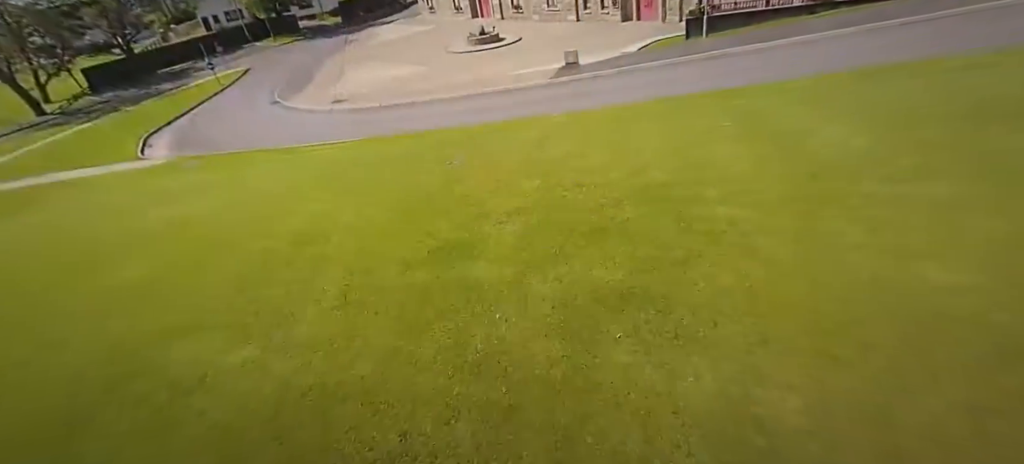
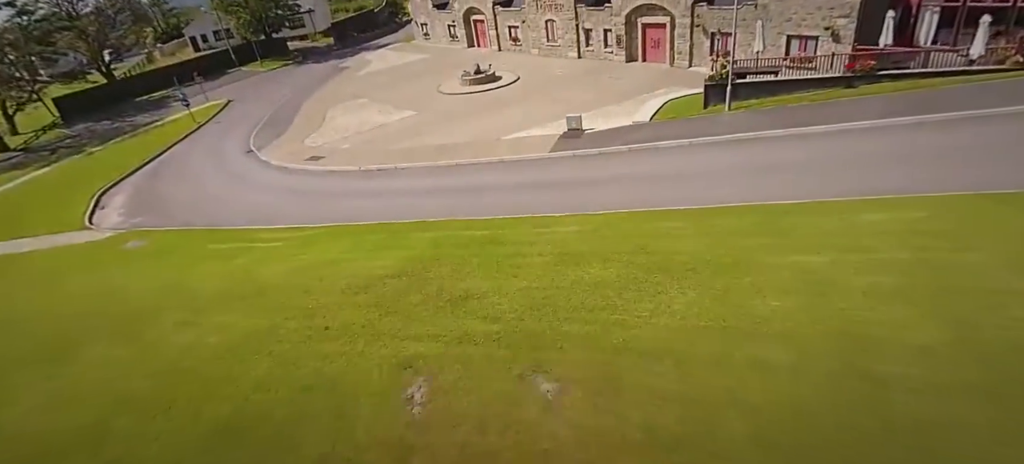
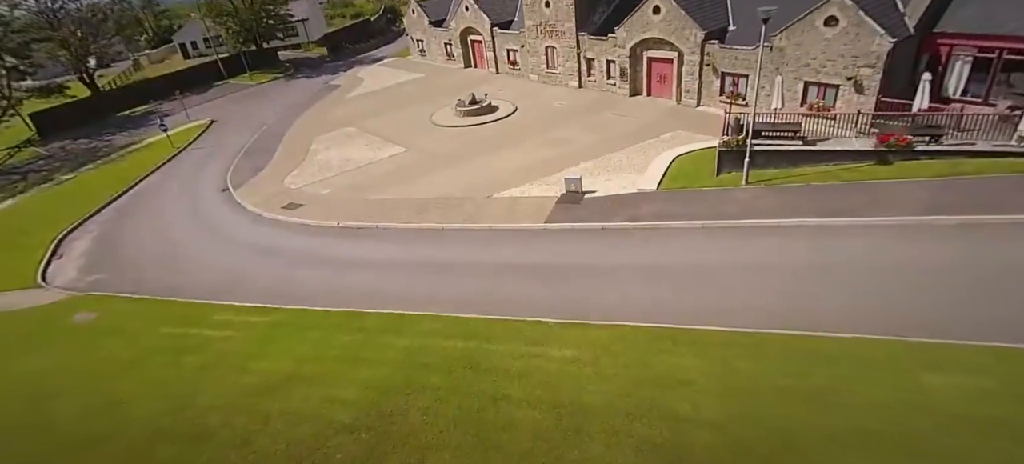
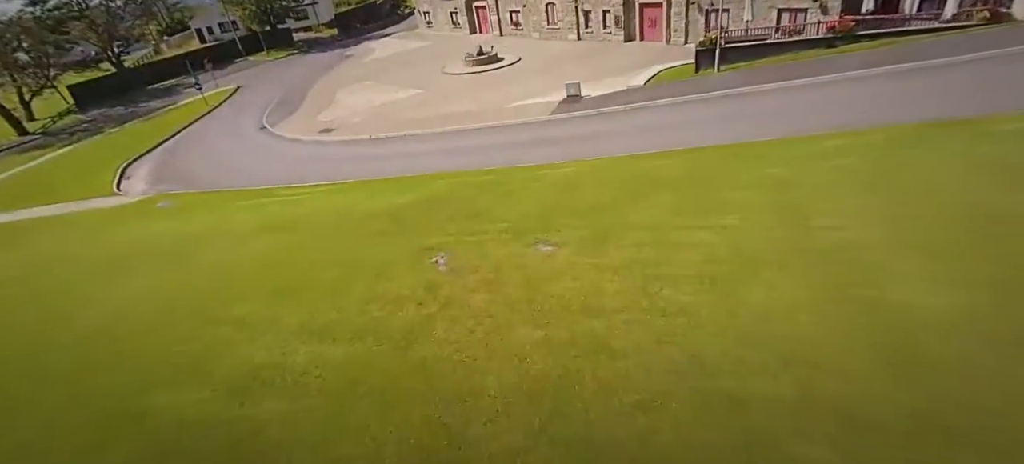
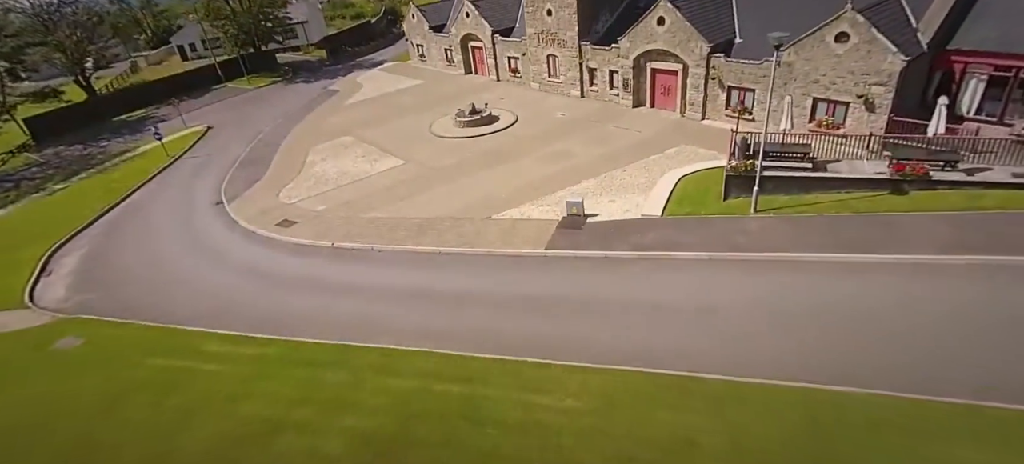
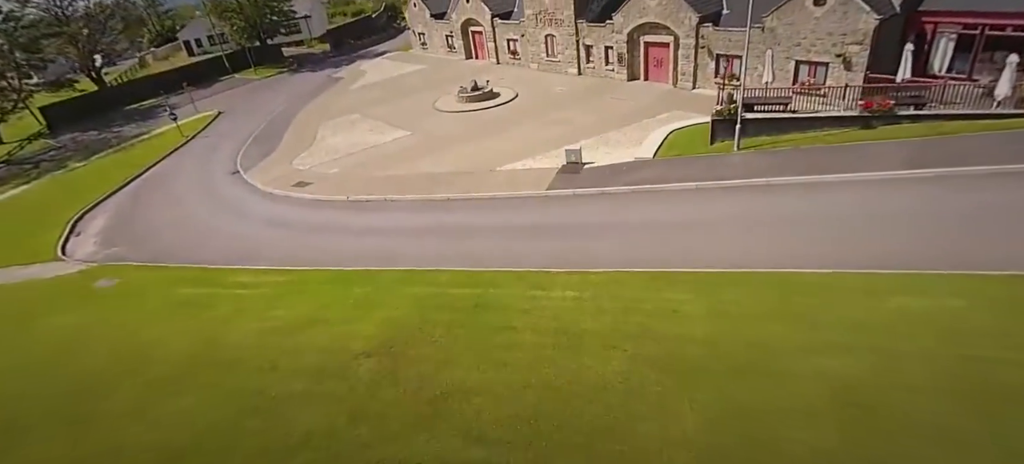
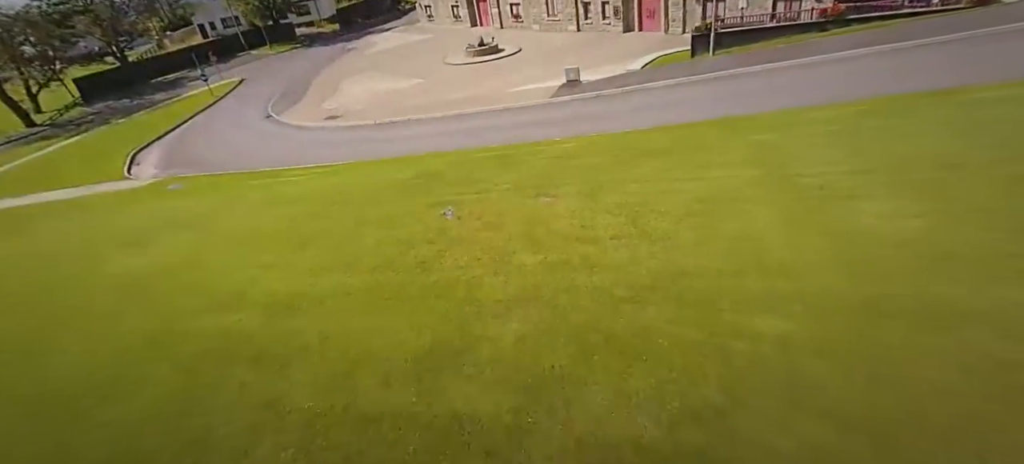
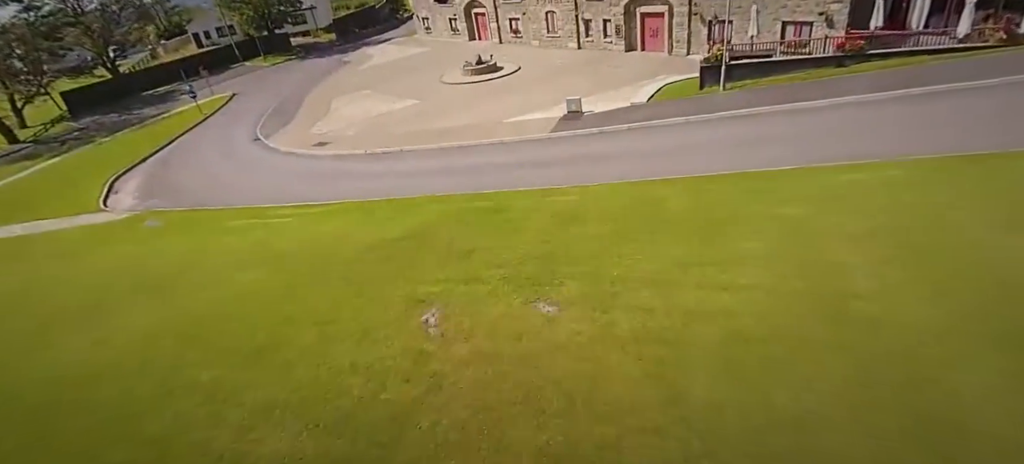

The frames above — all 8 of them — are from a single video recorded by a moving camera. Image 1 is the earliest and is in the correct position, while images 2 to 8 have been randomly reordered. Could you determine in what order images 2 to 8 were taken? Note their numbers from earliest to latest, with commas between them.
7, 4, 8, 2, 6, 3, 5
